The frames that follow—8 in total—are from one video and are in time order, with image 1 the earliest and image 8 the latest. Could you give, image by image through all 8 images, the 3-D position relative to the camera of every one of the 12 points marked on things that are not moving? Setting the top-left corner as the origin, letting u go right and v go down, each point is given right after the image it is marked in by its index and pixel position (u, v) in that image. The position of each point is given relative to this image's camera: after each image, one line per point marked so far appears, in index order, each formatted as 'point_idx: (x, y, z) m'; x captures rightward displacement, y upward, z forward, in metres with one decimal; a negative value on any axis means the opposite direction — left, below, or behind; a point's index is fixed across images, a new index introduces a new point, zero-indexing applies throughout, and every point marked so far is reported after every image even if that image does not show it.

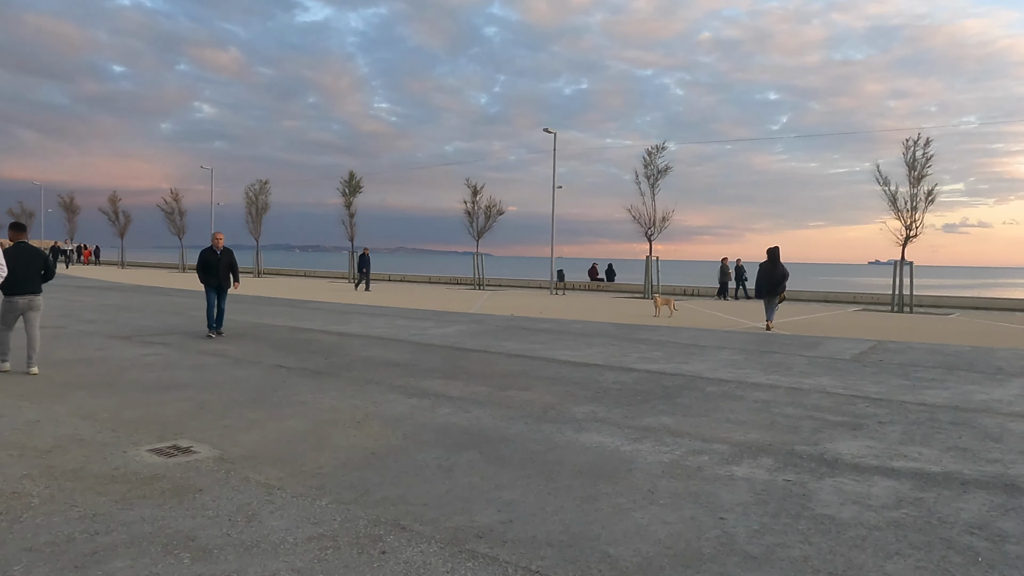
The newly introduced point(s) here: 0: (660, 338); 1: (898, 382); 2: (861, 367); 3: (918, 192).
0: (+2.2, -0.8, +11.4) m
1: (+4.0, -1.0, +7.8) m
2: (+4.0, -0.9, +8.7) m
3: (+9.6, +2.3, +18.0) m
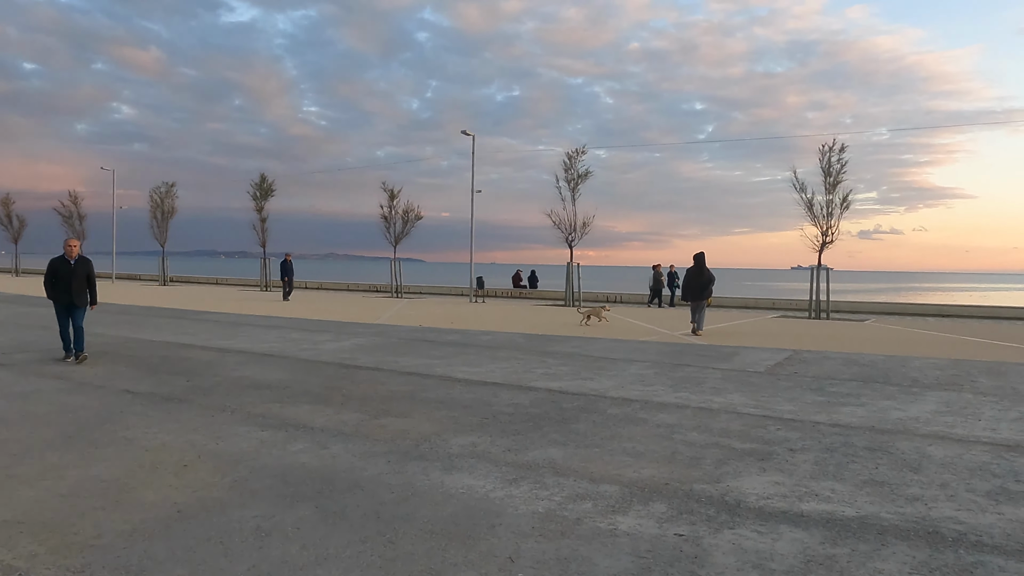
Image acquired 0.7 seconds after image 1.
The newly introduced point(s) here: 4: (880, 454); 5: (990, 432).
0: (+0.8, -0.9, +10.8) m
1: (+2.9, -1.1, +7.3) m
2: (+2.8, -1.0, +8.1) m
3: (+7.6, +2.1, +18.0) m
4: (+2.5, -1.1, +5.1) m
5: (+3.7, -1.1, +5.9) m
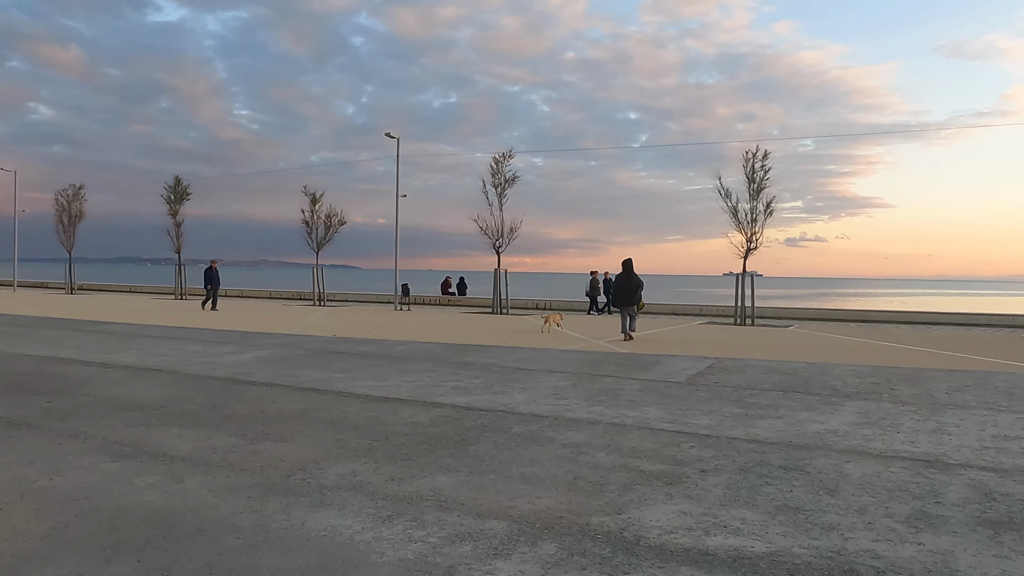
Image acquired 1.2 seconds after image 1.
0: (-0.3, -1.0, +10.2) m
1: (+2.0, -1.1, +7.0) m
2: (+1.9, -1.1, +7.8) m
3: (+5.8, +2.0, +18.0) m
4: (+1.8, -1.2, +4.7) m
5: (+2.9, -1.2, +5.6) m
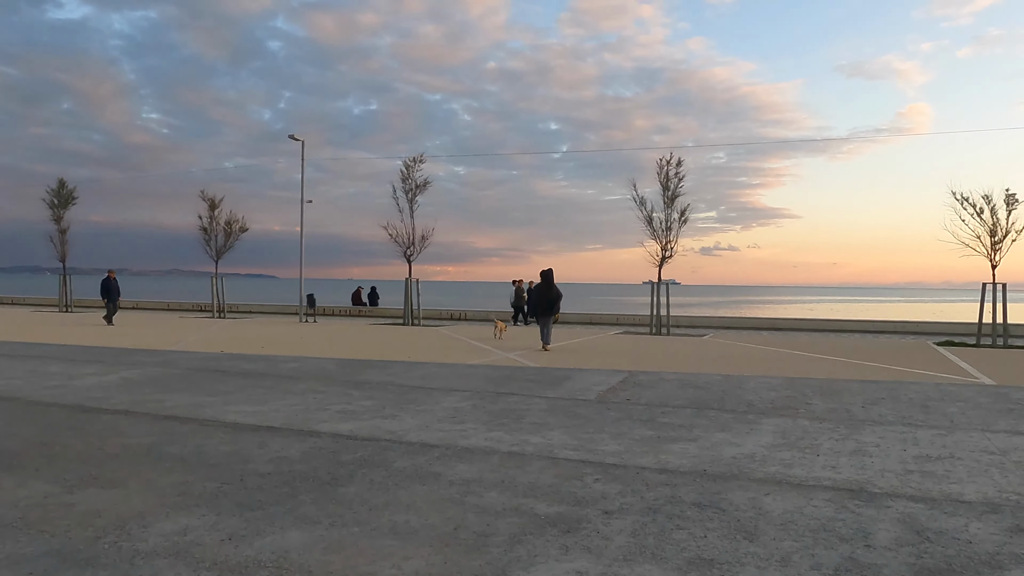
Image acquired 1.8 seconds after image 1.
0: (-1.6, -1.1, +9.4) m
1: (+1.1, -1.2, +6.4) m
2: (+0.9, -1.2, +7.2) m
3: (+3.7, +1.8, +17.8) m
4: (+1.1, -1.2, +4.1) m
5: (+2.1, -1.2, +5.1) m
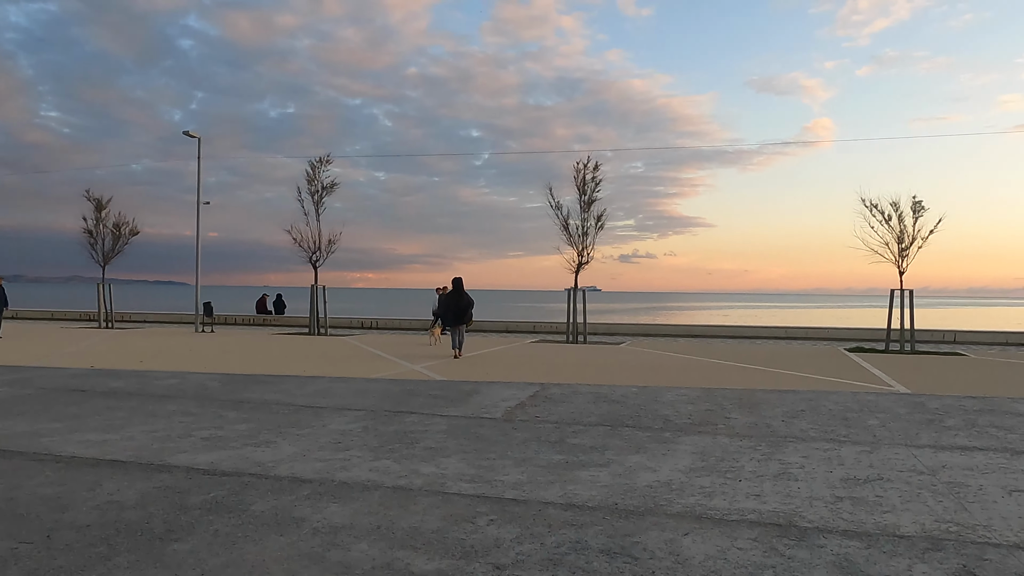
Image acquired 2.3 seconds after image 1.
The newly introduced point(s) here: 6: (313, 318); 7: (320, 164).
0: (-2.7, -1.2, +8.4) m
1: (+0.3, -1.3, +5.7) m
2: (0.0, -1.2, +6.5) m
3: (+1.7, +1.6, +17.4) m
4: (+0.5, -1.3, +3.5) m
5: (+1.4, -1.3, +4.6) m
6: (-5.1, -0.8, +19.6) m
7: (-4.9, +3.2, +19.5) m
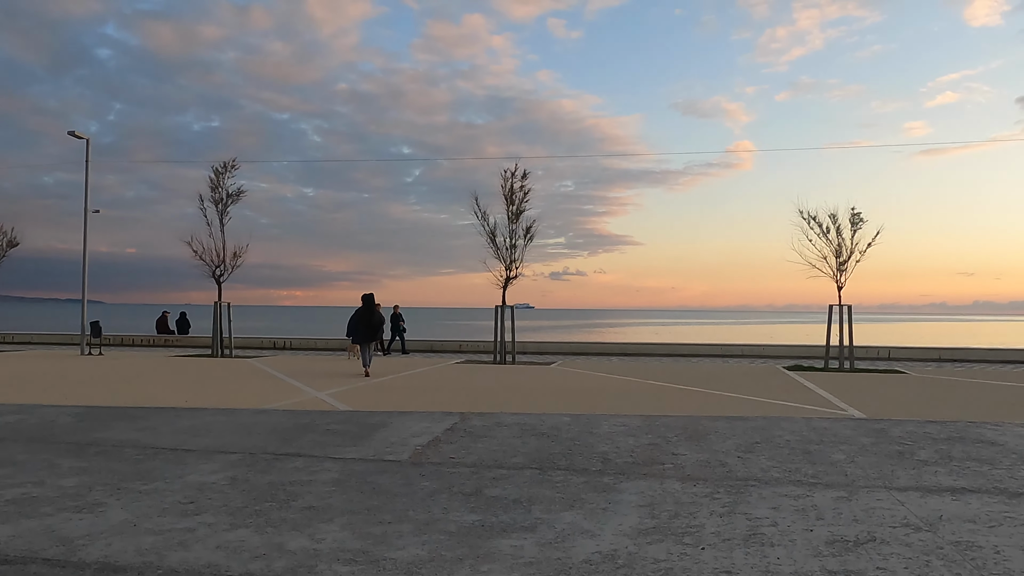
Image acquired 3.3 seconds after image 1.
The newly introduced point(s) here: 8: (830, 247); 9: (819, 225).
0: (-3.5, -1.4, +6.9) m
1: (-0.3, -1.4, +4.5) m
2: (-0.7, -1.3, +5.2) m
3: (+0.1, +1.3, +16.3) m
4: (+0.1, -1.3, +2.3) m
5: (+1.0, -1.3, +3.4) m
6: (-6.9, -1.2, +17.8) m
7: (-6.7, +2.8, +17.8) m
8: (+6.2, +0.8, +15.0) m
9: (+5.9, +1.2, +14.6) m
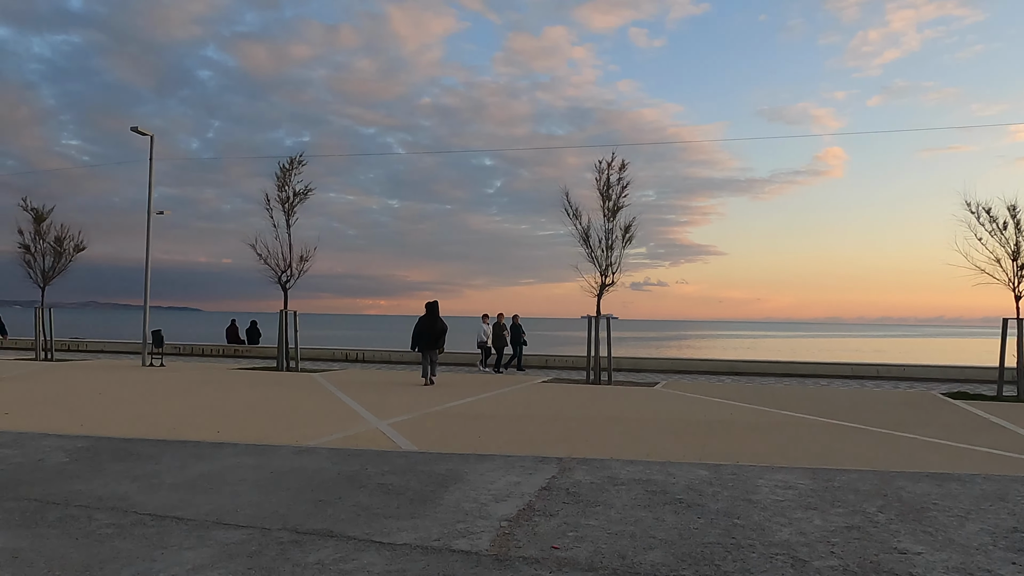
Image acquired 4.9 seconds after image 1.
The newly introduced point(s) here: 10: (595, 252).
0: (-2.7, -1.4, +5.2) m
1: (+0.2, -1.3, +2.4) m
2: (-0.1, -1.3, +3.2) m
3: (+1.9, +1.1, +14.1) m
4: (+0.4, -1.3, +0.1) m
5: (+1.4, -1.3, +1.2) m
6: (-4.9, -1.3, +16.3) m
7: (-4.7, +2.6, +16.4) m
8: (+7.8, +0.7, +12.1) m
9: (+7.5, +1.1, +11.8) m
10: (+1.6, +0.7, +14.4) m
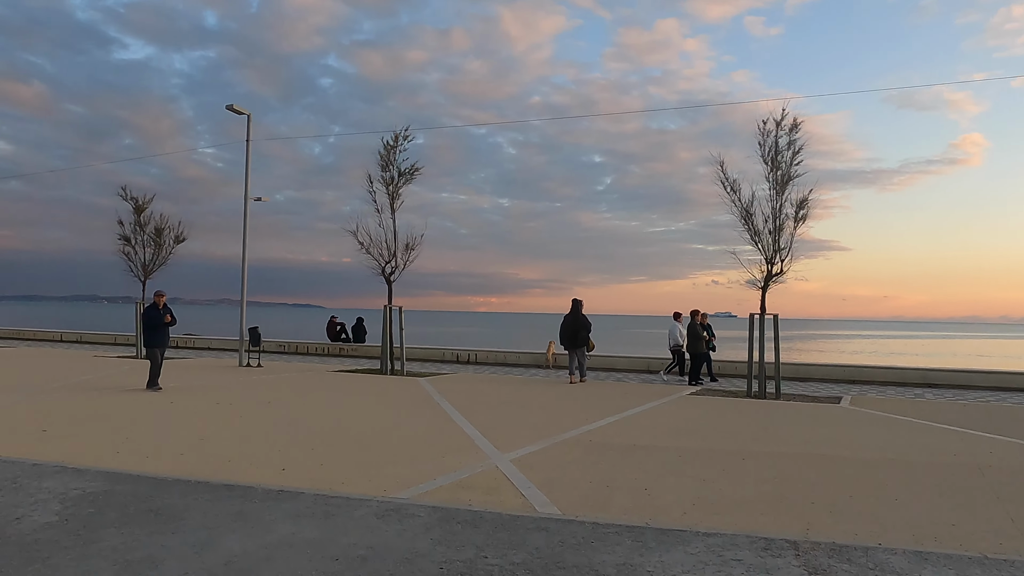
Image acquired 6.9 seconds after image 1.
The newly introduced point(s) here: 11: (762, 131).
0: (-1.8, -1.3, +3.1) m
1: (+0.7, -1.2, -0.1) m
2: (+0.5, -1.2, +0.7) m
3: (+4.0, +1.2, +11.3) m
4: (+0.6, -1.2, -2.3) m
5: (+1.7, -1.2, -1.4) m
6: (-2.4, -1.2, +14.5) m
7: (-2.2, +2.8, +14.5) m
8: (+9.6, +0.8, +8.5) m
9: (+9.2, +1.2, +8.2) m
10: (+3.8, +0.8, +11.6) m
11: (+3.9, +2.4, +11.8) m
